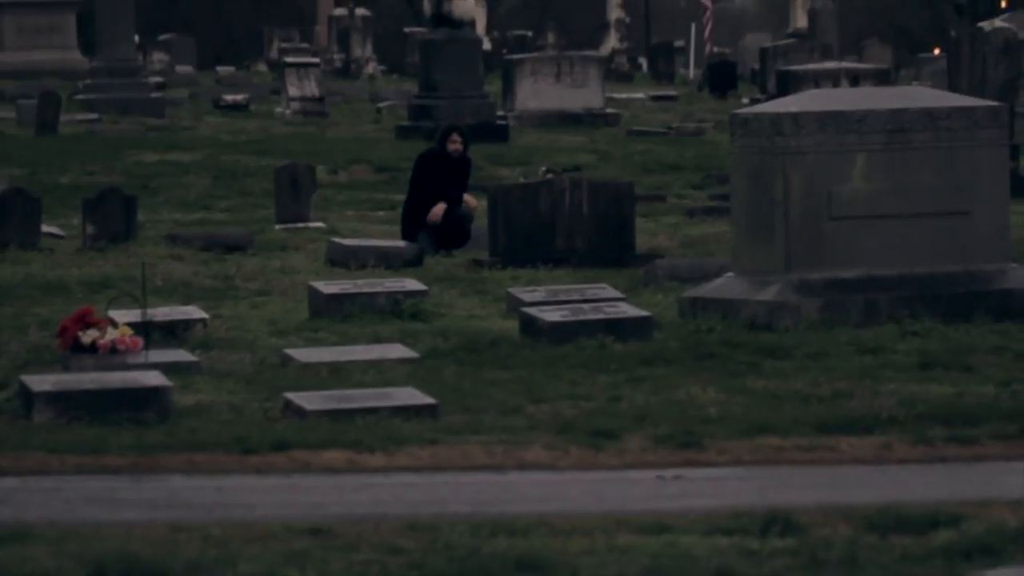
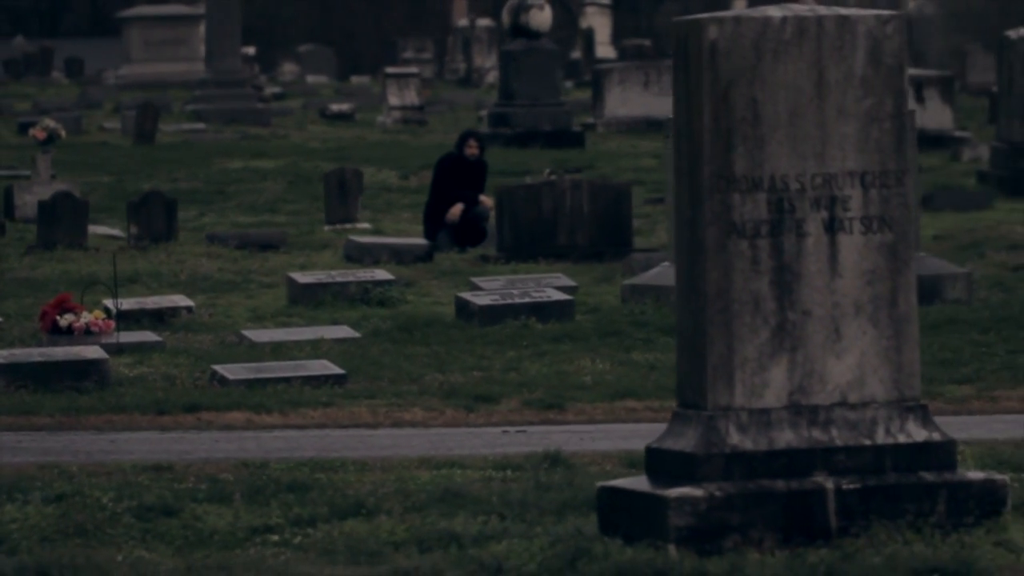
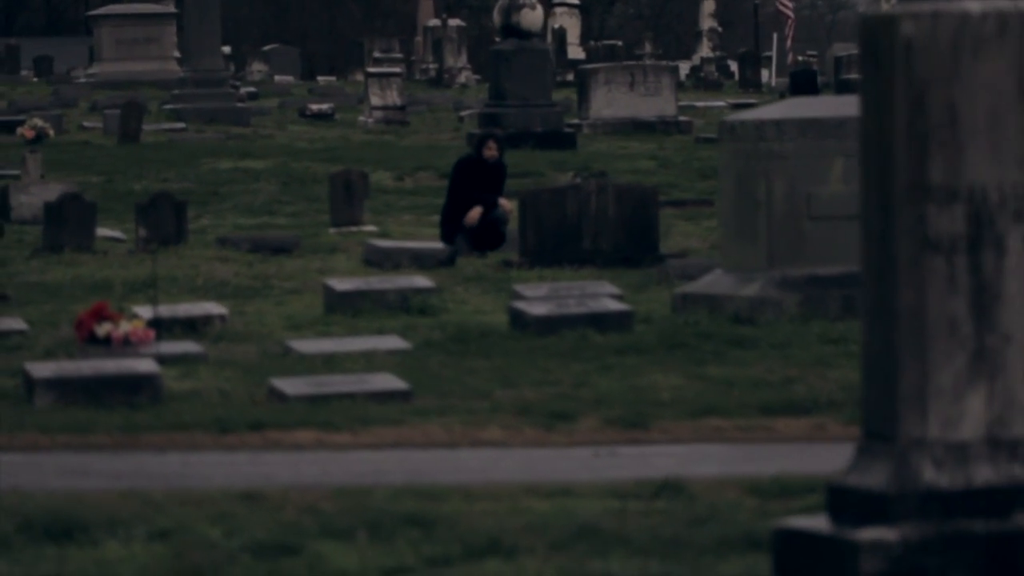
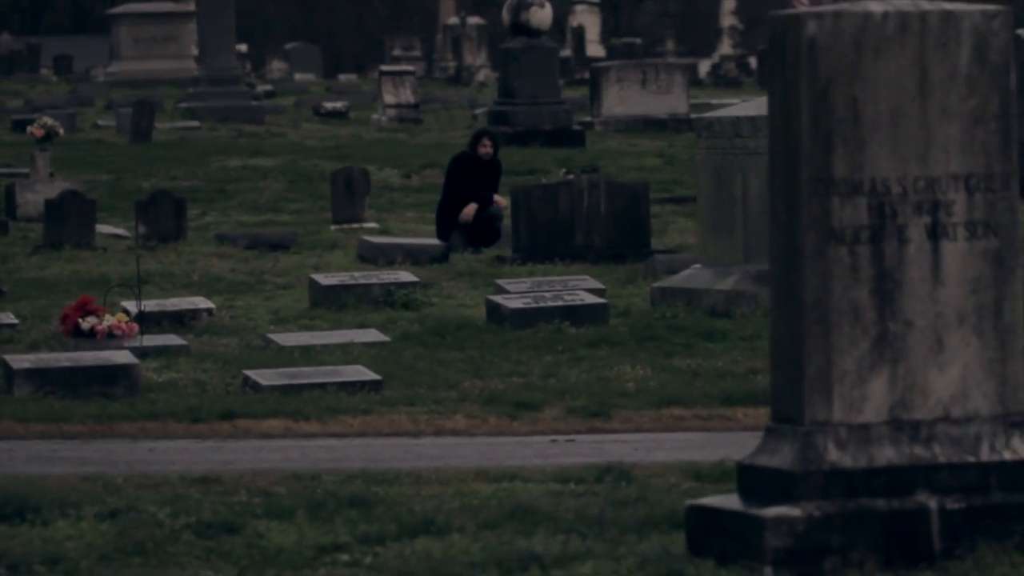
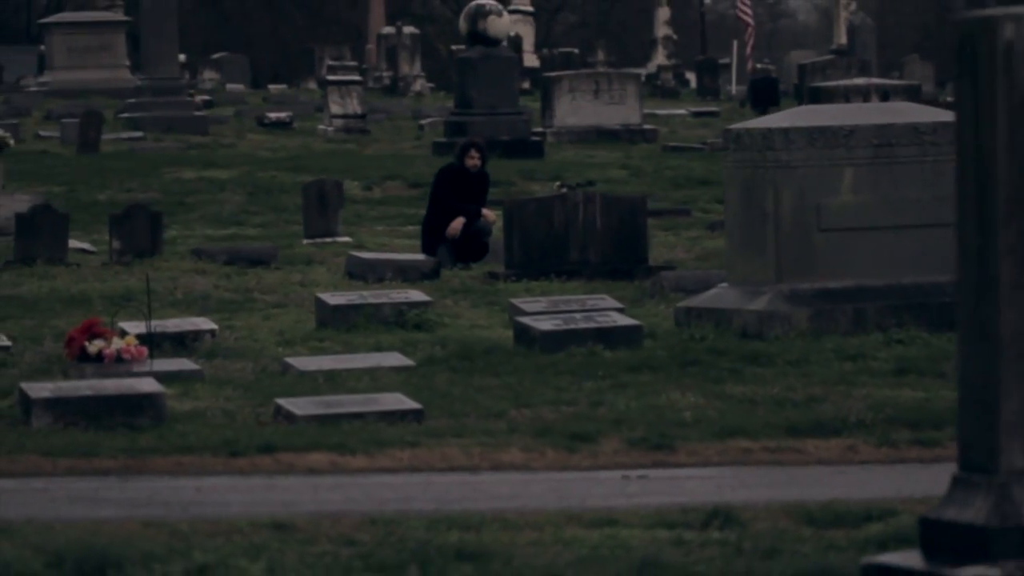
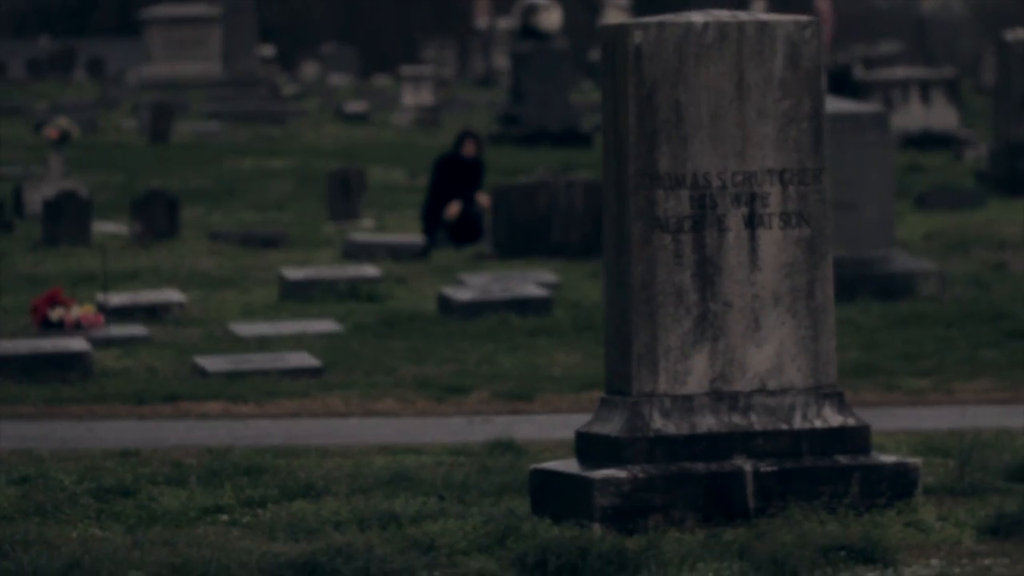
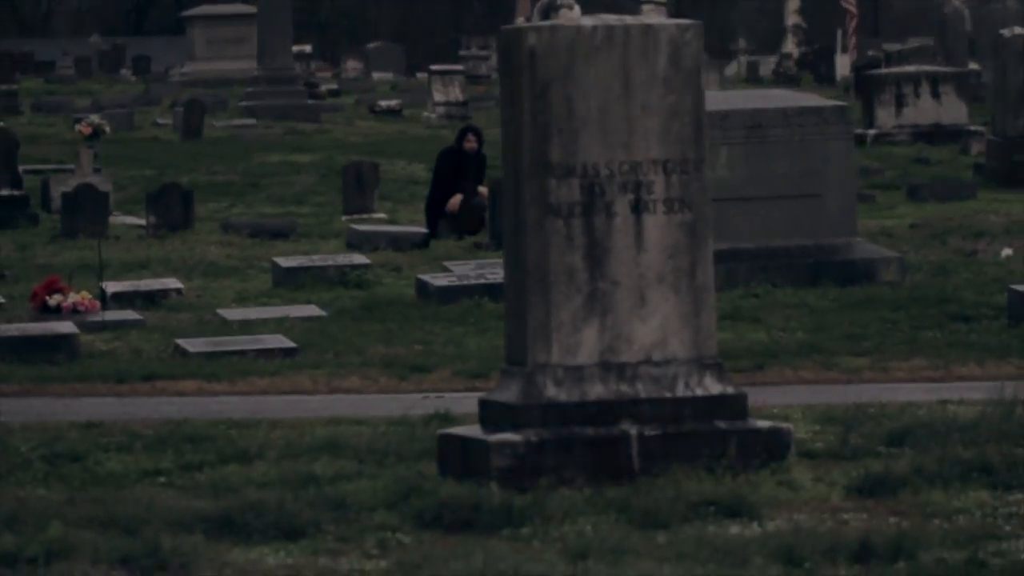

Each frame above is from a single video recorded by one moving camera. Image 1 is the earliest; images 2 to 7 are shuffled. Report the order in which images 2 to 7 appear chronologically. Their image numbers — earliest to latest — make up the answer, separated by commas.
5, 3, 4, 2, 6, 7
